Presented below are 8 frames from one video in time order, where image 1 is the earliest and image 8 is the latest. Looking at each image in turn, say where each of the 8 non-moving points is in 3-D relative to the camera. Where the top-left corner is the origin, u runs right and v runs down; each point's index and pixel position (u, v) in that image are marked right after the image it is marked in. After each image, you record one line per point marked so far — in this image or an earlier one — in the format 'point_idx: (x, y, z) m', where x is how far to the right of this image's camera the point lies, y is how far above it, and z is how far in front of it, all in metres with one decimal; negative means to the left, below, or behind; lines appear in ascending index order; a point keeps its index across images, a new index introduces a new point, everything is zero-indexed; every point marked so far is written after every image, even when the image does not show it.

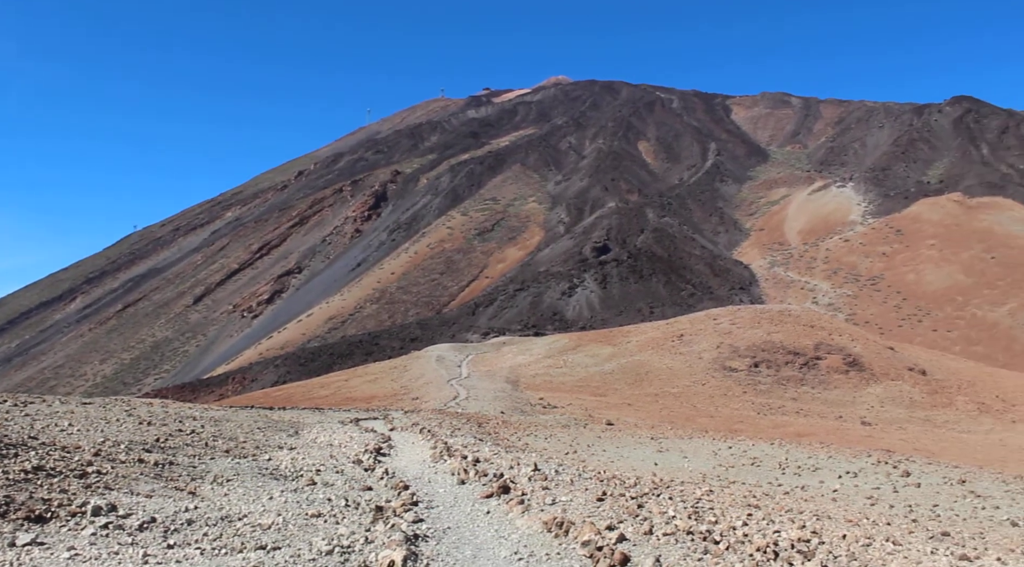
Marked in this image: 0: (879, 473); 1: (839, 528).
0: (+8.6, -4.5, +18.7) m
1: (+6.6, -4.9, +15.6) m
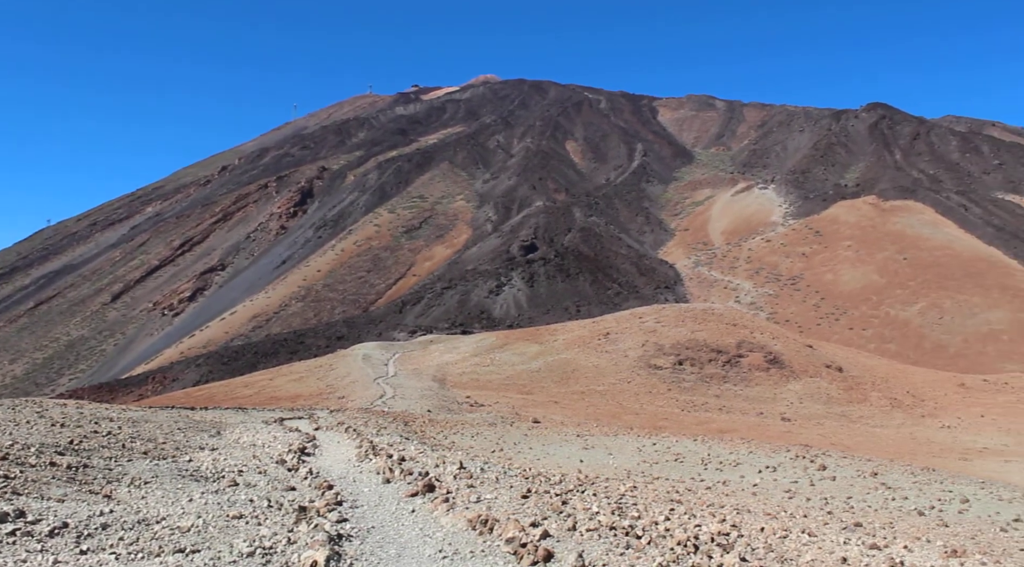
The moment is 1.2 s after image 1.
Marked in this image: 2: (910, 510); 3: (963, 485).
0: (+6.8, -4.5, +19.2) m
1: (+5.1, -4.8, +15.9) m
2: (+8.5, -4.8, +16.7) m
3: (+10.5, -4.7, +18.5) m
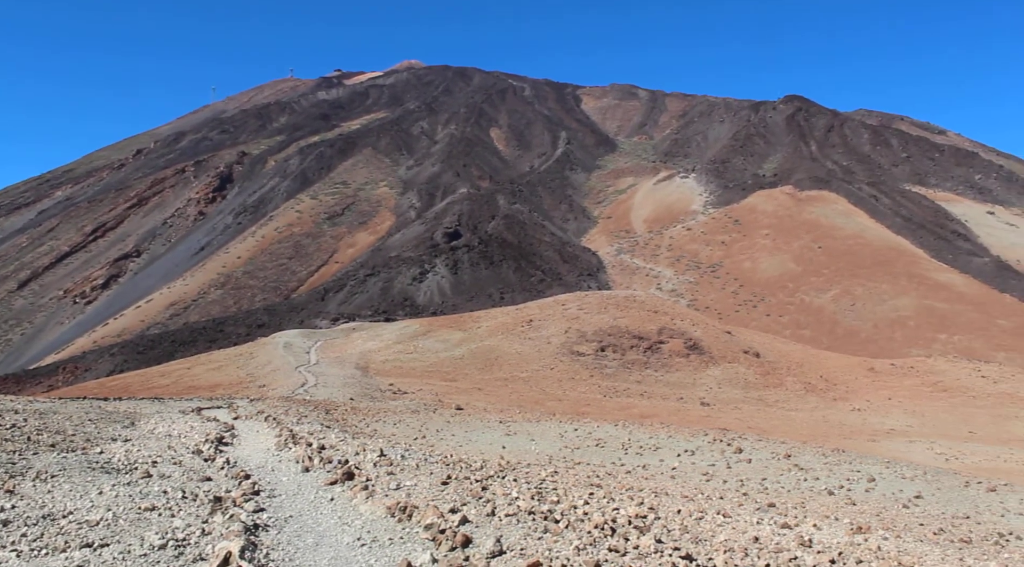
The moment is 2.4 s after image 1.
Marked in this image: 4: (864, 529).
0: (+5.0, -4.2, +19.6) m
1: (+3.4, -4.6, +16.2) m
2: (+6.8, -4.5, +17.2) m
3: (+8.7, -4.4, +19.1) m
4: (+7.0, -4.8, +15.3) m
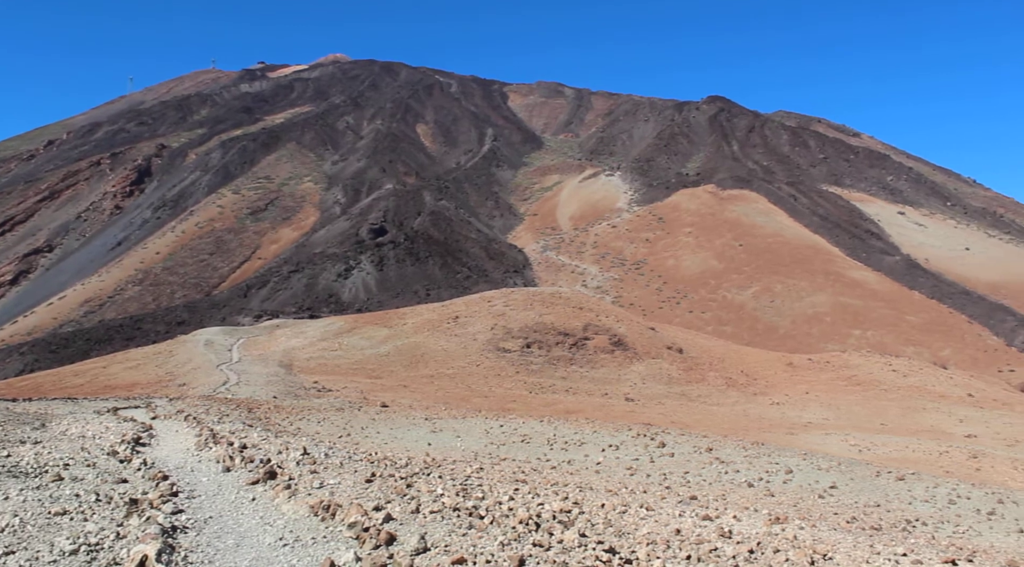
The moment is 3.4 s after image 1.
0: (+3.1, -4.1, +19.9) m
1: (+1.8, -4.5, +16.4) m
2: (+5.1, -4.5, +17.6) m
3: (+6.9, -4.4, +19.6) m
4: (+5.5, -4.7, +15.7) m
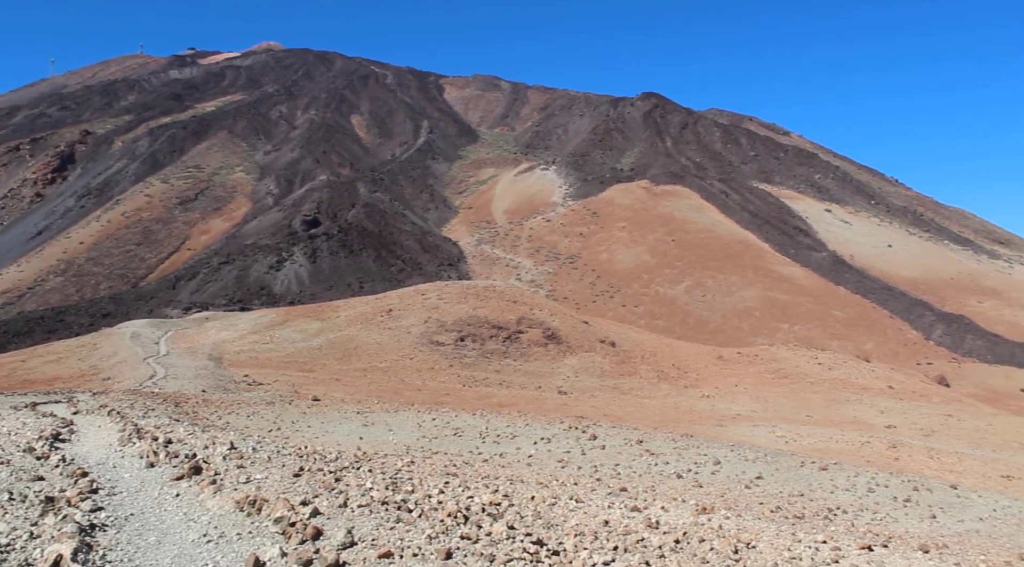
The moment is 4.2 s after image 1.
0: (+1.5, -4.0, +20.0) m
1: (+0.3, -4.4, +16.5) m
2: (+3.6, -4.4, +17.9) m
3: (+5.2, -4.2, +20.0) m
4: (+4.0, -4.6, +16.0) m
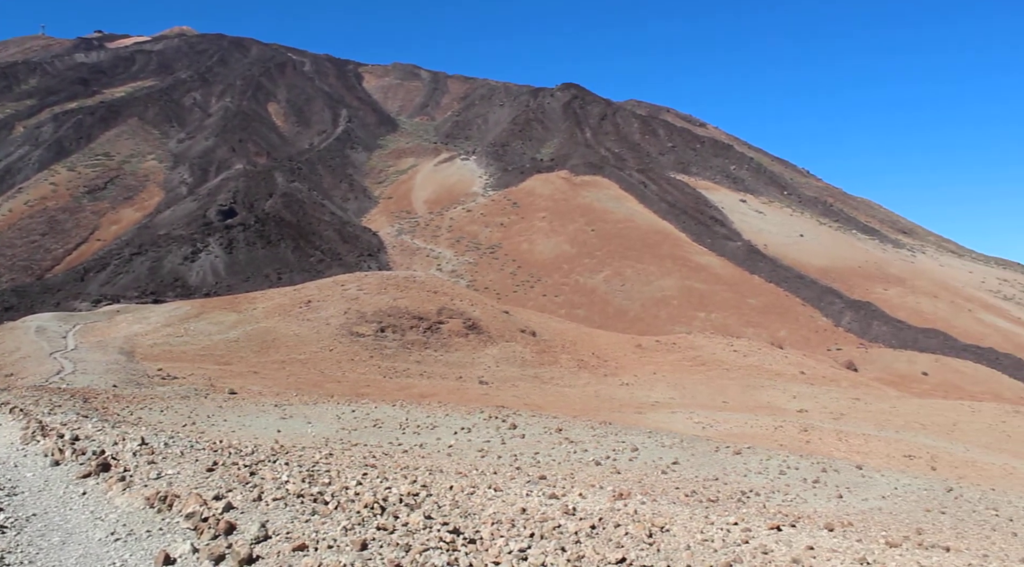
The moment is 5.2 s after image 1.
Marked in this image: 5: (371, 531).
0: (-0.5, -3.7, +20.1) m
1: (-1.4, -4.2, +16.5) m
2: (+1.8, -4.1, +18.1) m
3: (+3.3, -4.0, +20.4) m
4: (+2.3, -4.4, +16.3) m
5: (-2.5, -4.3, +13.7) m
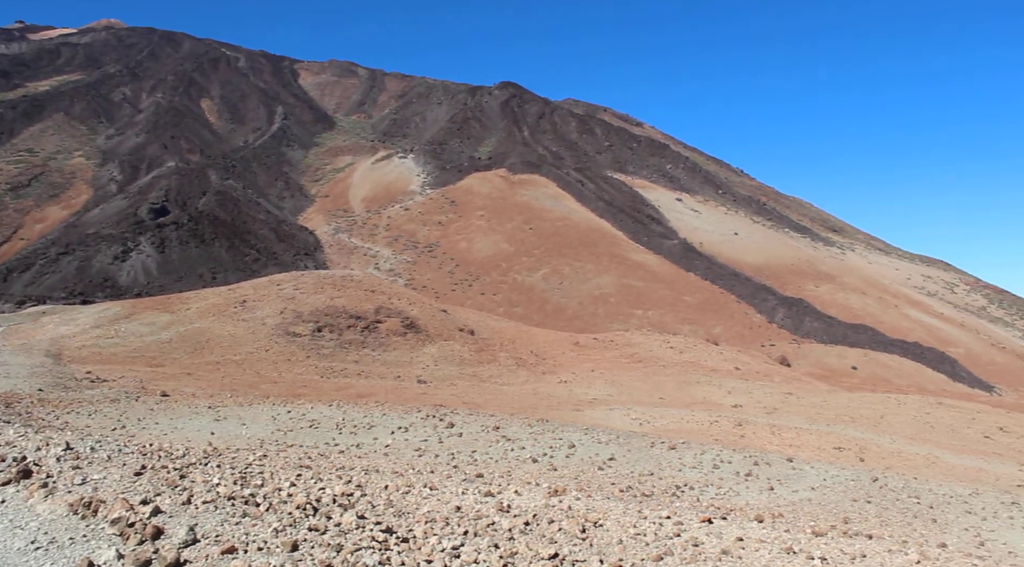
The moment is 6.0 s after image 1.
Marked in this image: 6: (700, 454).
0: (-2.0, -3.7, +20.1) m
1: (-2.7, -4.1, +16.5) m
2: (+0.3, -4.1, +18.2) m
3: (+1.7, -3.9, +20.5) m
4: (+1.0, -4.4, +16.4) m
5: (-3.7, -4.3, +13.6) m
6: (+4.7, -4.2, +19.3) m
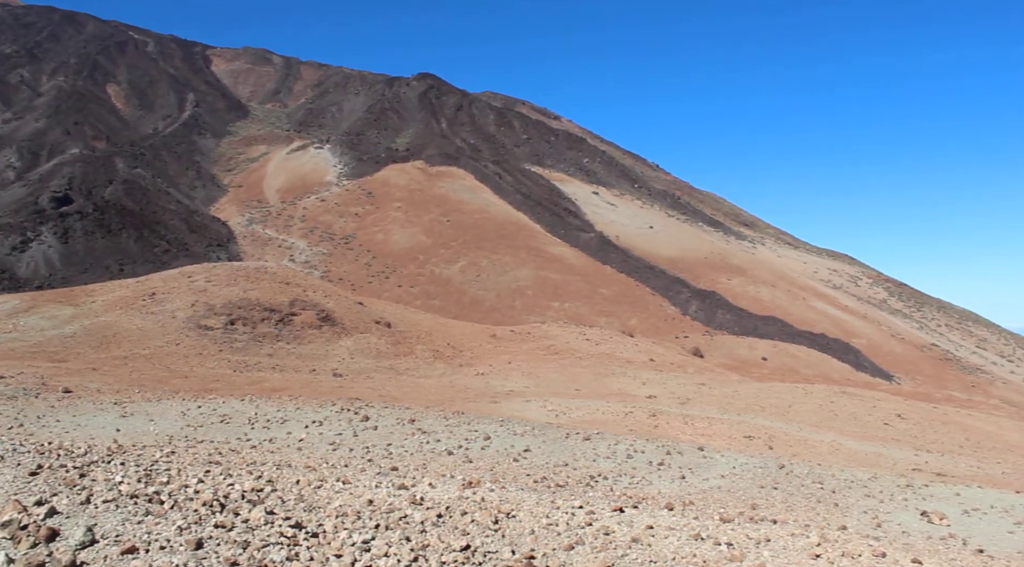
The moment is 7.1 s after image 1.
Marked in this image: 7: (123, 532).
0: (-4.0, -3.5, +20.0) m
1: (-4.5, -4.0, +16.3) m
2: (-1.6, -3.9, +18.2) m
3: (-0.4, -3.7, +20.6) m
4: (-0.8, -4.2, +16.5) m
5: (-5.3, -4.2, +13.3) m
6: (+2.7, -4.0, +19.7) m
7: (-6.6, -4.1, +13.1) m
